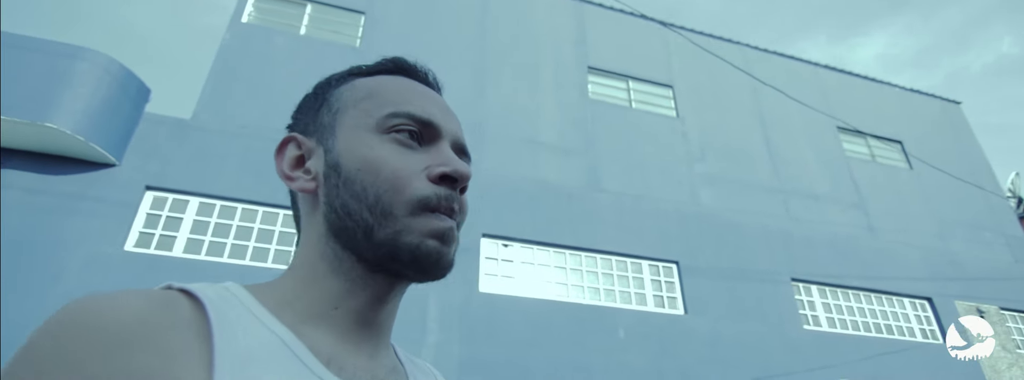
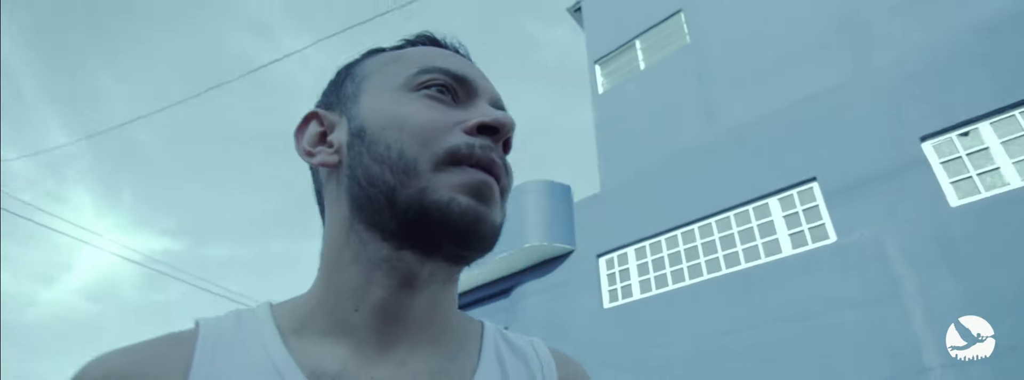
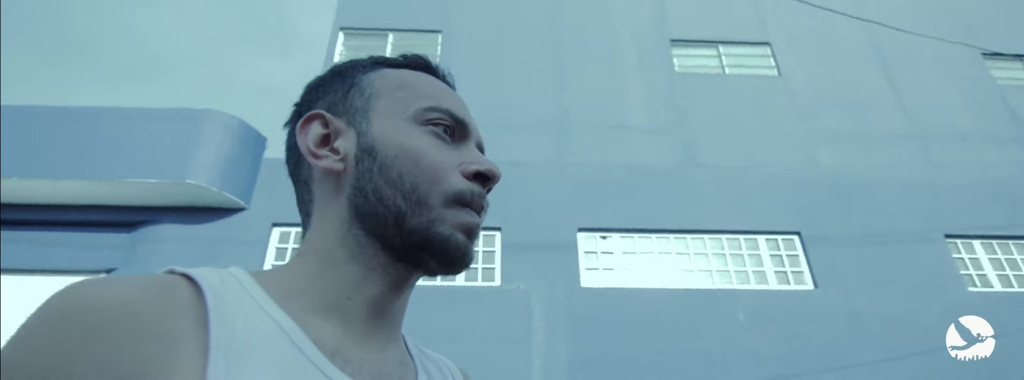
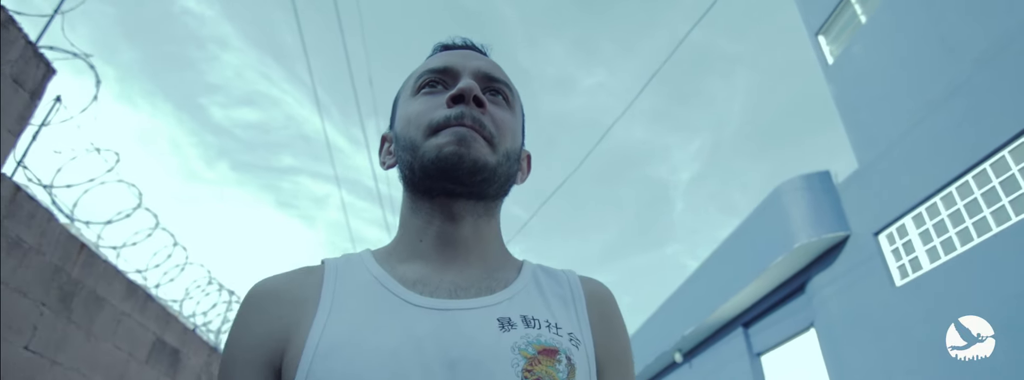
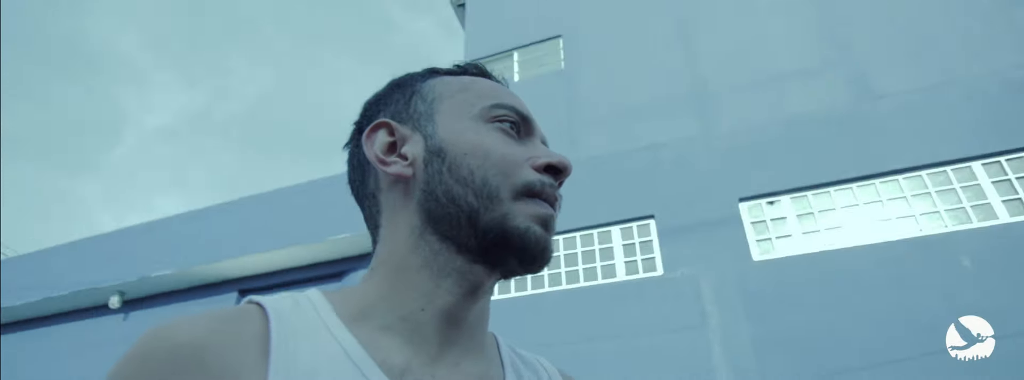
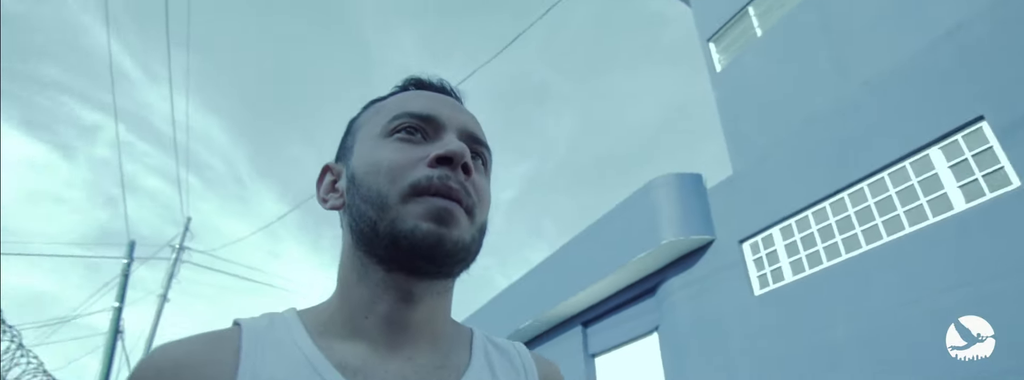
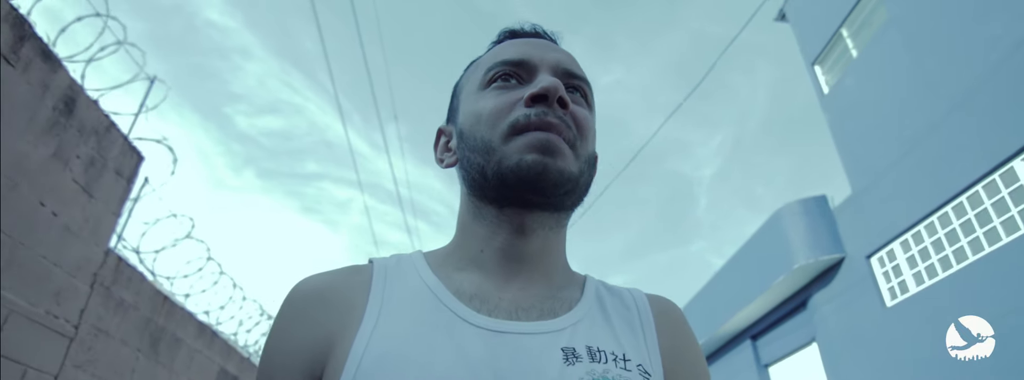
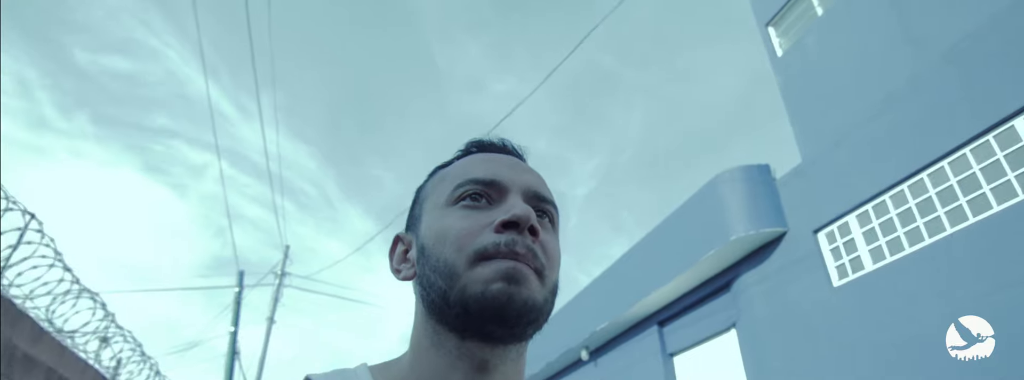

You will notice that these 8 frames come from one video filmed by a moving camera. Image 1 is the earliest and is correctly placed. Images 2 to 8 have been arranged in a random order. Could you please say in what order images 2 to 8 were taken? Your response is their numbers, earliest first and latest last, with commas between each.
3, 5, 2, 6, 8, 4, 7
